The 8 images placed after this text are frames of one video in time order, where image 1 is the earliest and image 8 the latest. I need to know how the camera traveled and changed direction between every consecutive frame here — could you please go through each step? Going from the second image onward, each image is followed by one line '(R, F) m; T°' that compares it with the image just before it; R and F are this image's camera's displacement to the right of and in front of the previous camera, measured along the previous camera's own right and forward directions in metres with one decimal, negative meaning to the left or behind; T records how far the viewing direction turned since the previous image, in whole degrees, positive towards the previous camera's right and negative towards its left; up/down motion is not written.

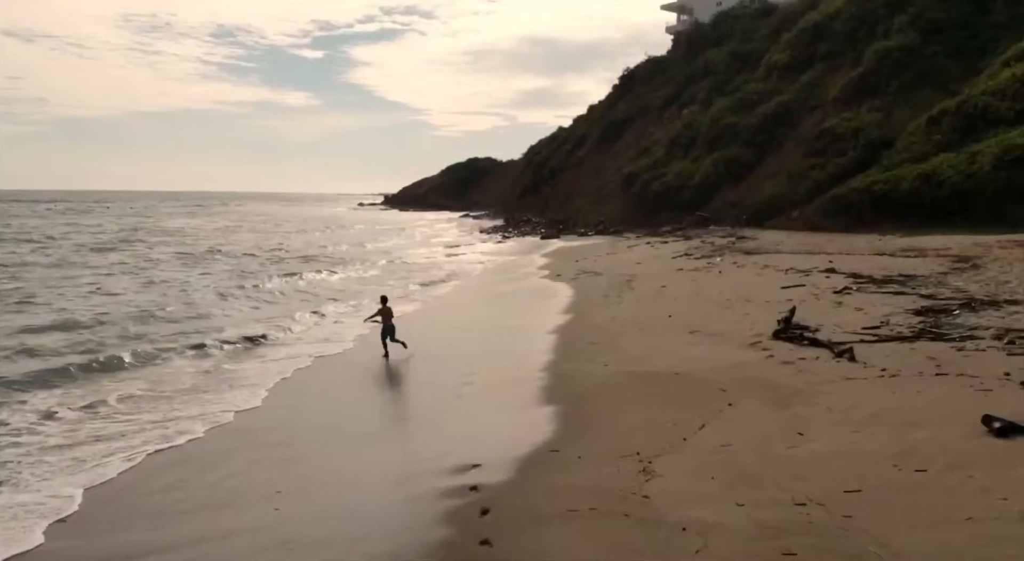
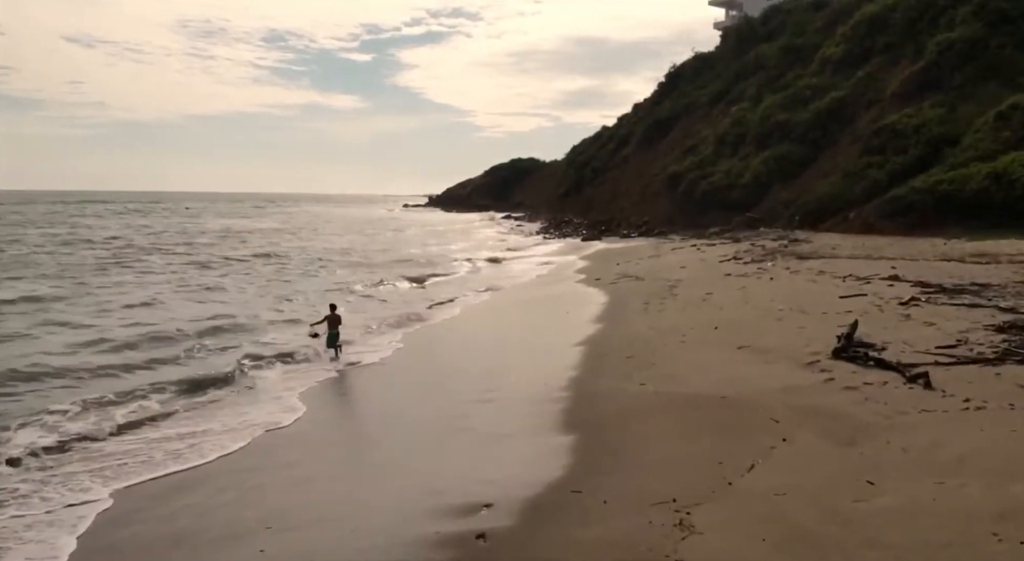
(+0.2, +0.9) m; -3°
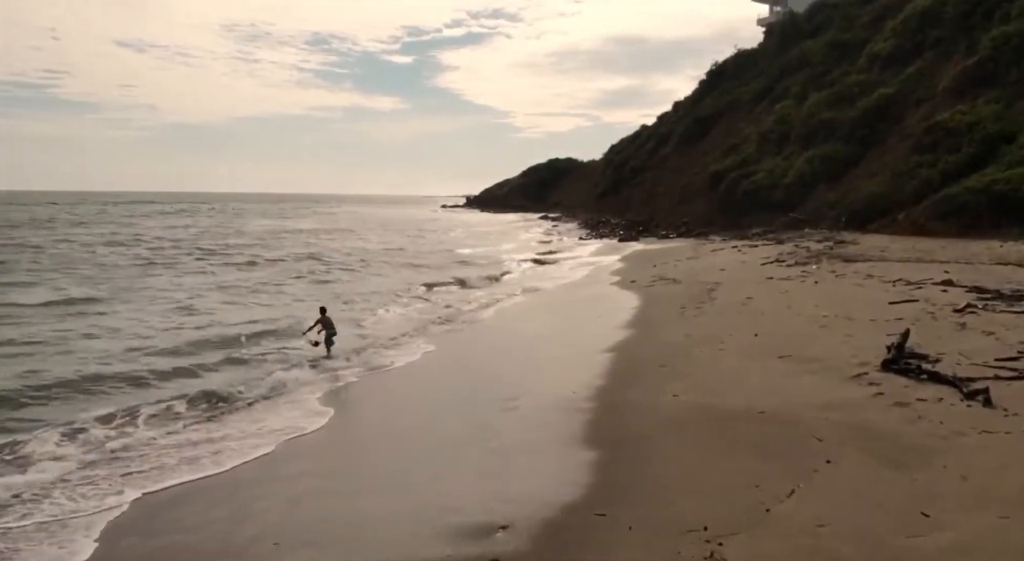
(+0.1, +0.4) m; -3°
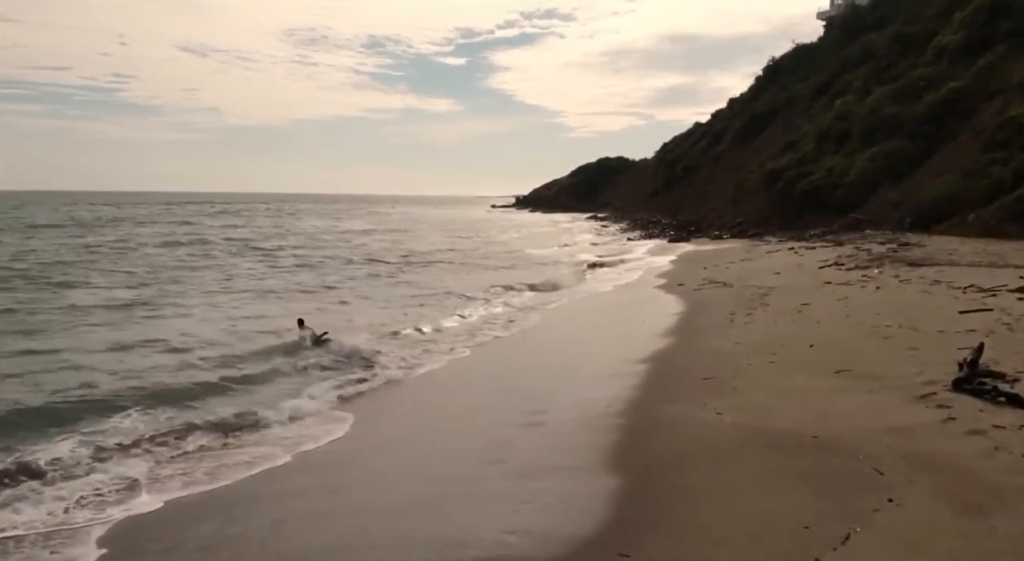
(+0.2, +0.6) m; -4°
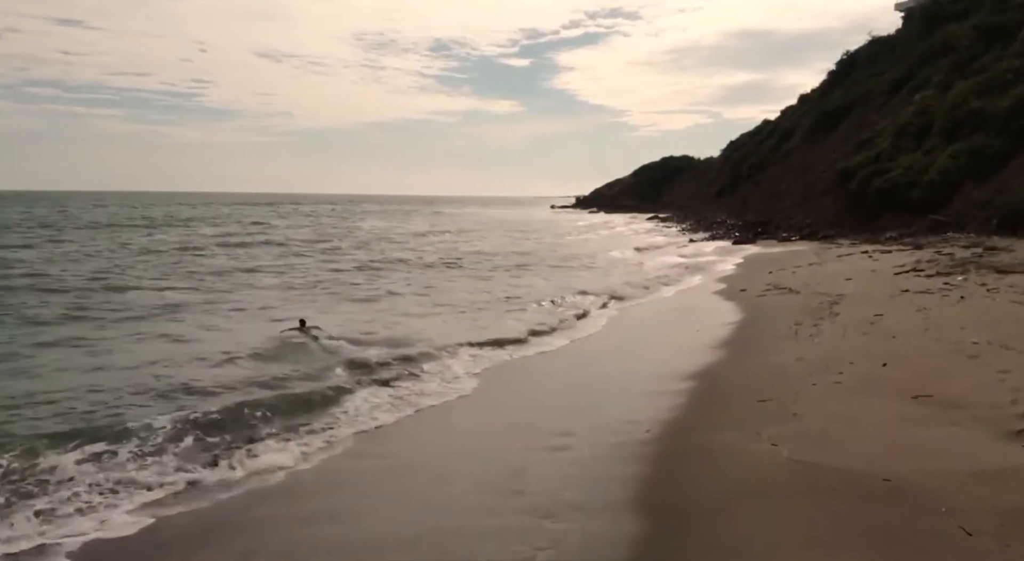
(+0.3, +0.8) m; -5°
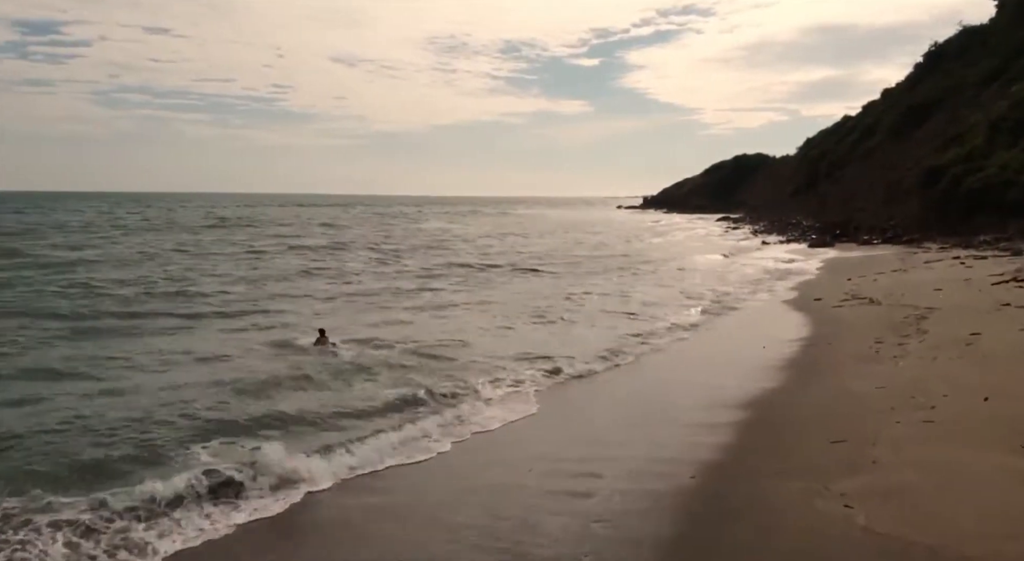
(+0.4, +1.1) m; -5°
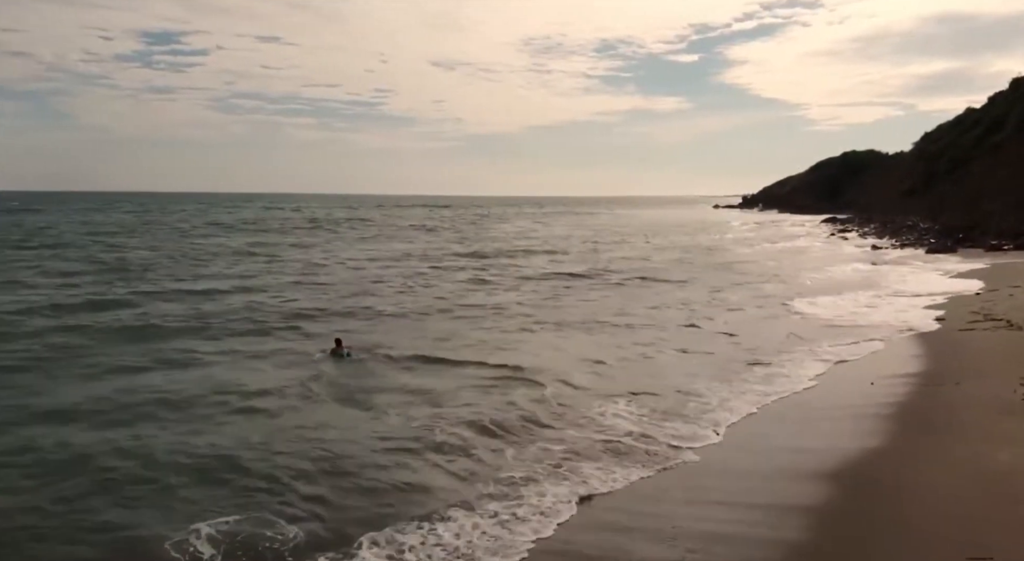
(+0.6, +2.0) m; -7°
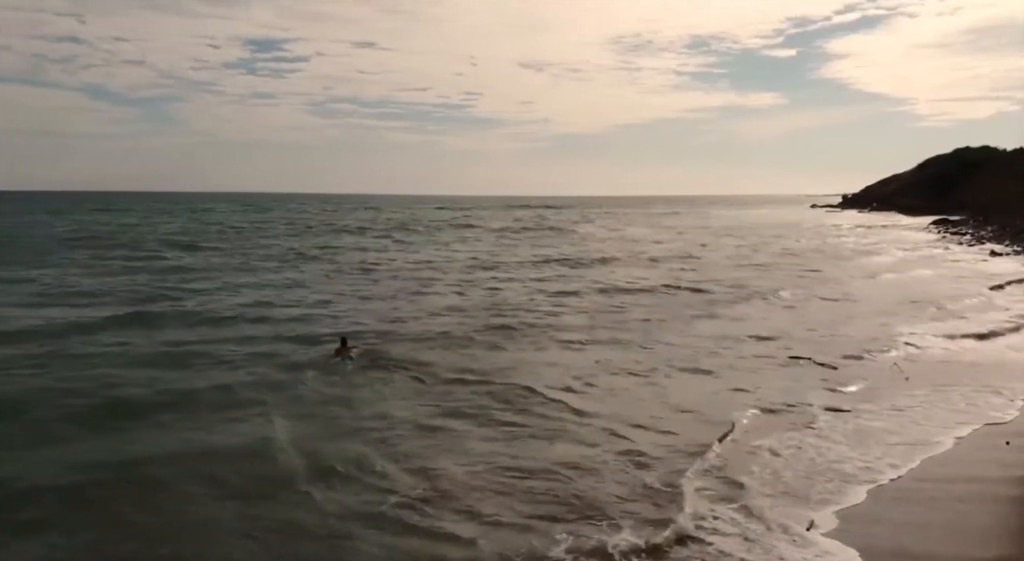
(+0.6, +2.0) m; -6°
